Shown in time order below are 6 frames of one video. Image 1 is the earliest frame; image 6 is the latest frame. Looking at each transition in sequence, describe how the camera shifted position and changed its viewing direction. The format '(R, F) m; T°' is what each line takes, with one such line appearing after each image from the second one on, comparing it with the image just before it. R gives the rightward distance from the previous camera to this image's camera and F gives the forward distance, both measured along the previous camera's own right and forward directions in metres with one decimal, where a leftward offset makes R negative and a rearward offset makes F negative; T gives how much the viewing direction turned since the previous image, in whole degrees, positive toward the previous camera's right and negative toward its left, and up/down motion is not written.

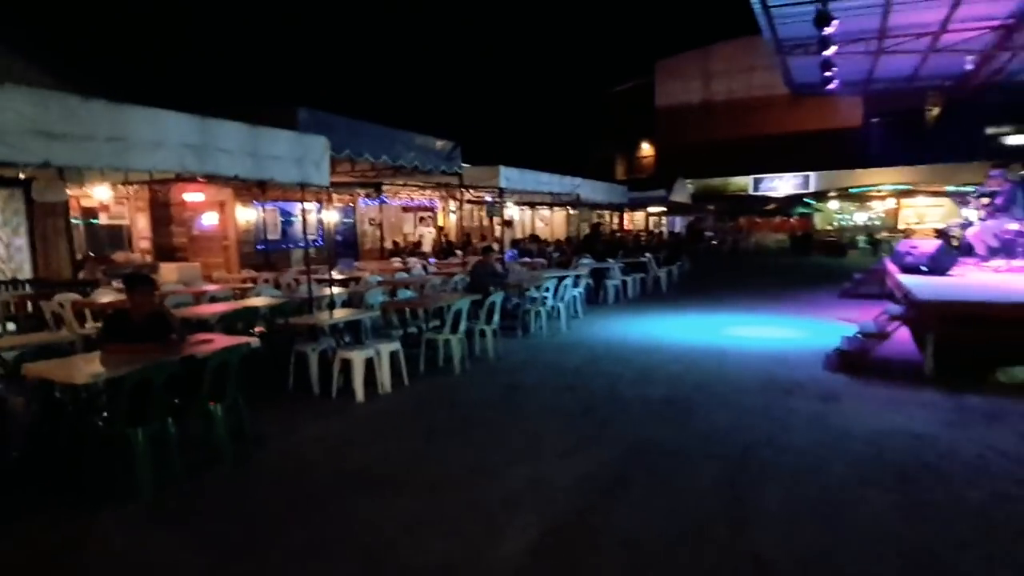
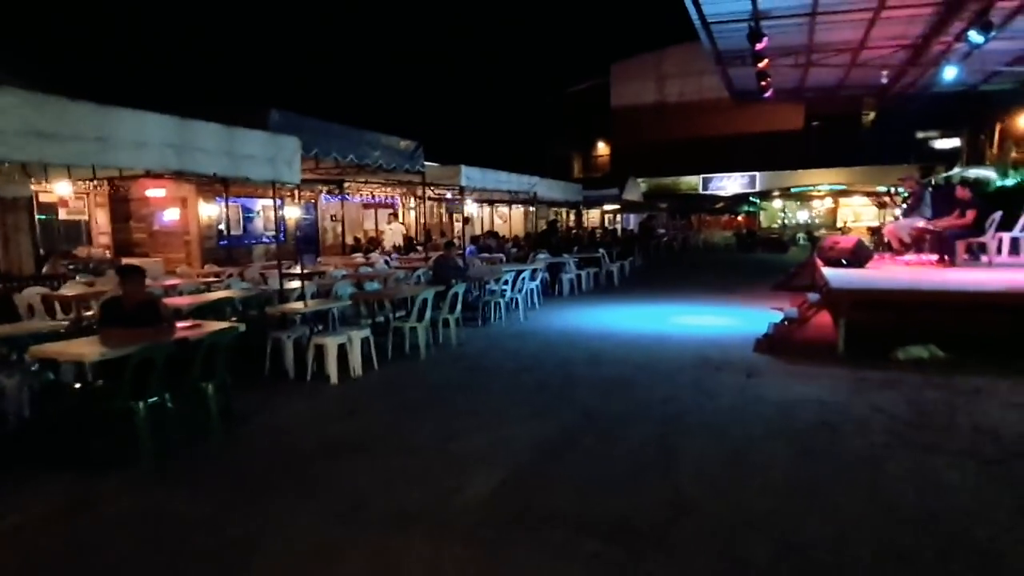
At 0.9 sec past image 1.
(0.0, -0.7) m; +4°
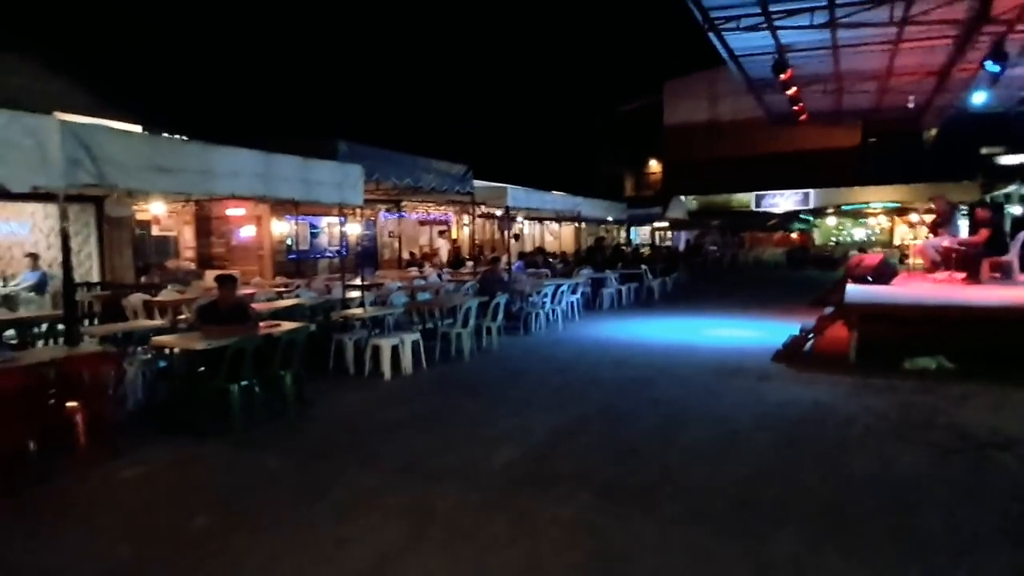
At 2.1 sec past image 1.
(+0.3, -0.9) m; -5°
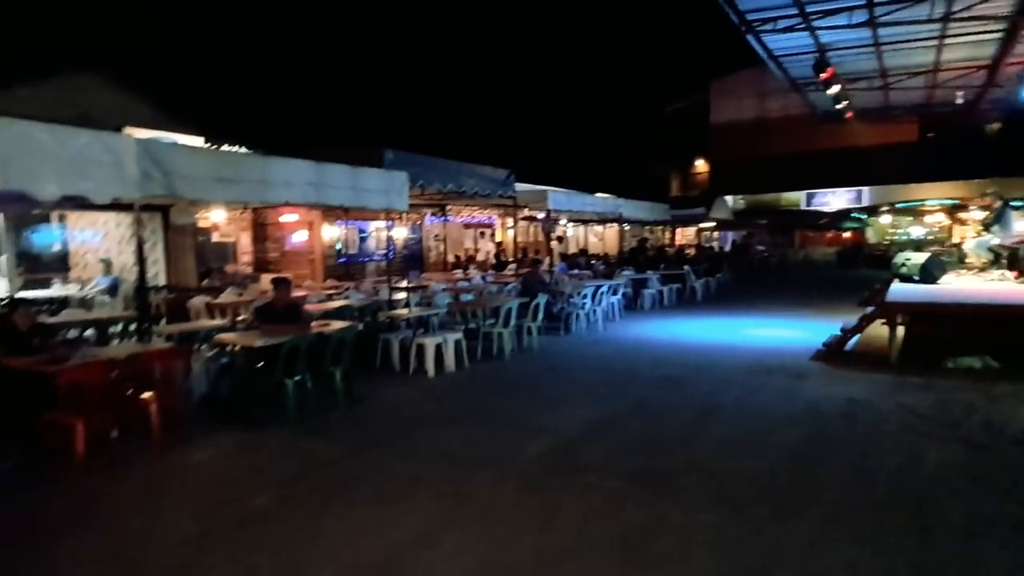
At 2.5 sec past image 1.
(+0.1, -0.3) m; -4°
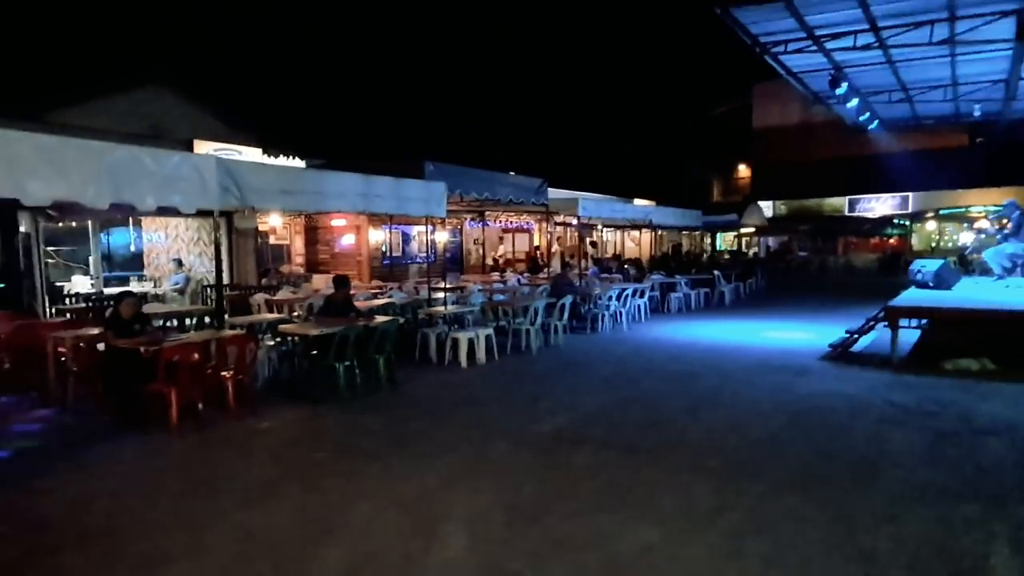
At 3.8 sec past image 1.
(+0.3, -0.9) m; -4°
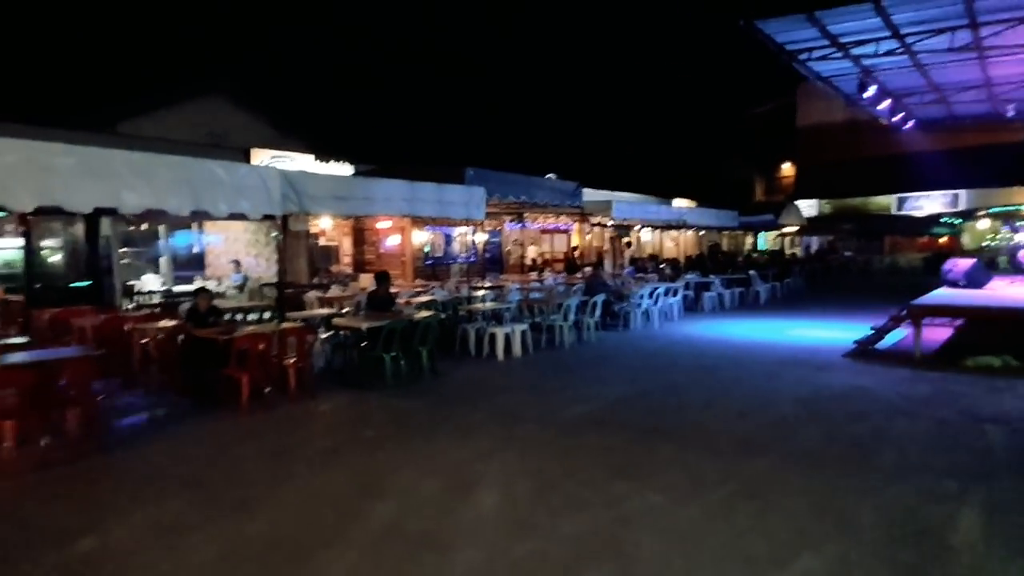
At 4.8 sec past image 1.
(+0.1, -0.6) m; -4°
